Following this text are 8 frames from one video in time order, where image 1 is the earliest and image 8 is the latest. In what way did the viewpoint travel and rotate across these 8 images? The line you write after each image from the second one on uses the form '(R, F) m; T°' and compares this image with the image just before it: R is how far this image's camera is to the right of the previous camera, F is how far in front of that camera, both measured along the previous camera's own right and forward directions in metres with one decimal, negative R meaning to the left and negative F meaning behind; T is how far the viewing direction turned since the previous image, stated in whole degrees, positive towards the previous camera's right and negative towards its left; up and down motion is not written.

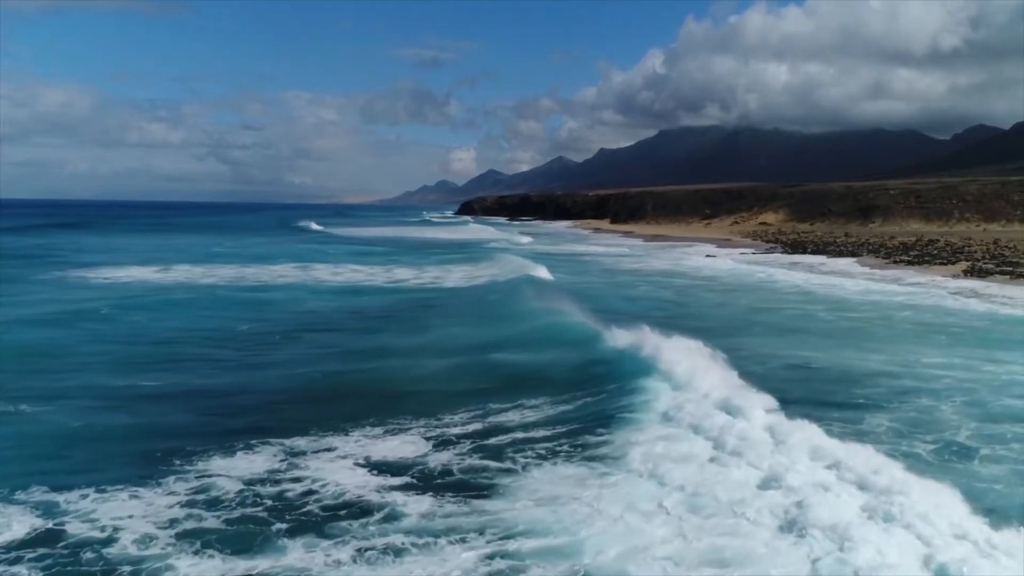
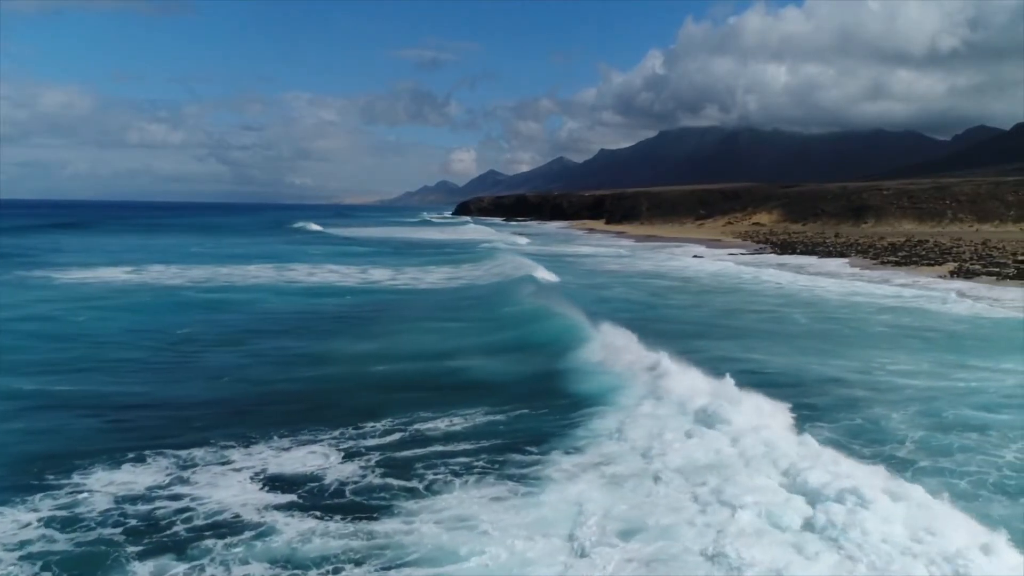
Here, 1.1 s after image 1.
(+0.7, +0.6) m; 0°
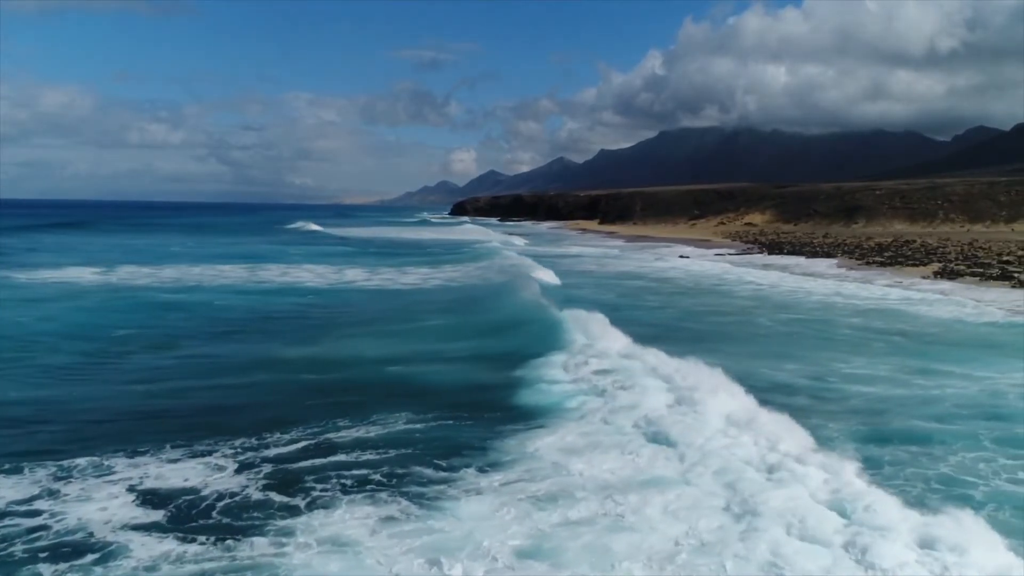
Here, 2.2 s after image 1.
(+0.7, +0.5) m; 0°
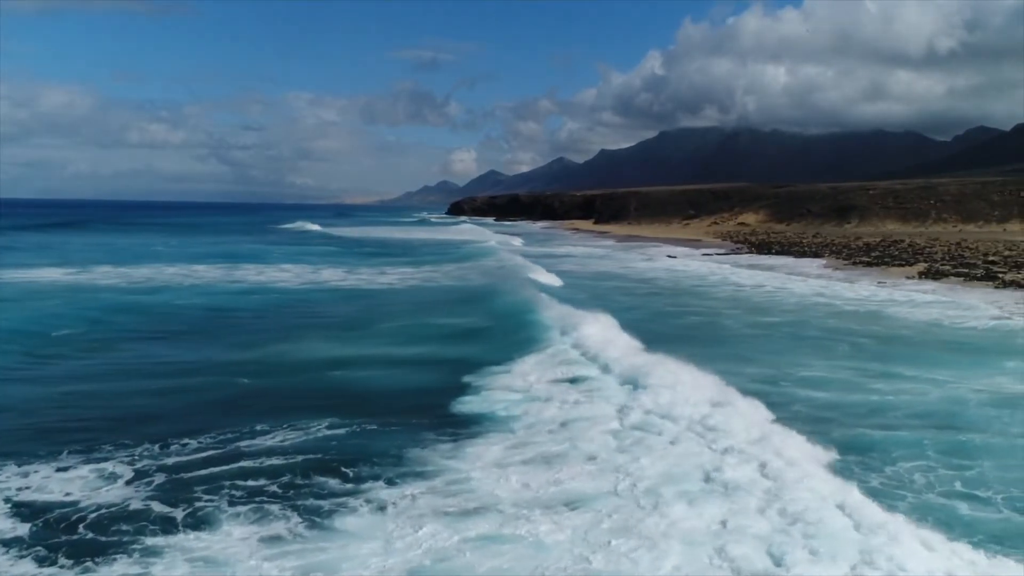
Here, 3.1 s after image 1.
(+0.7, +0.5) m; 0°
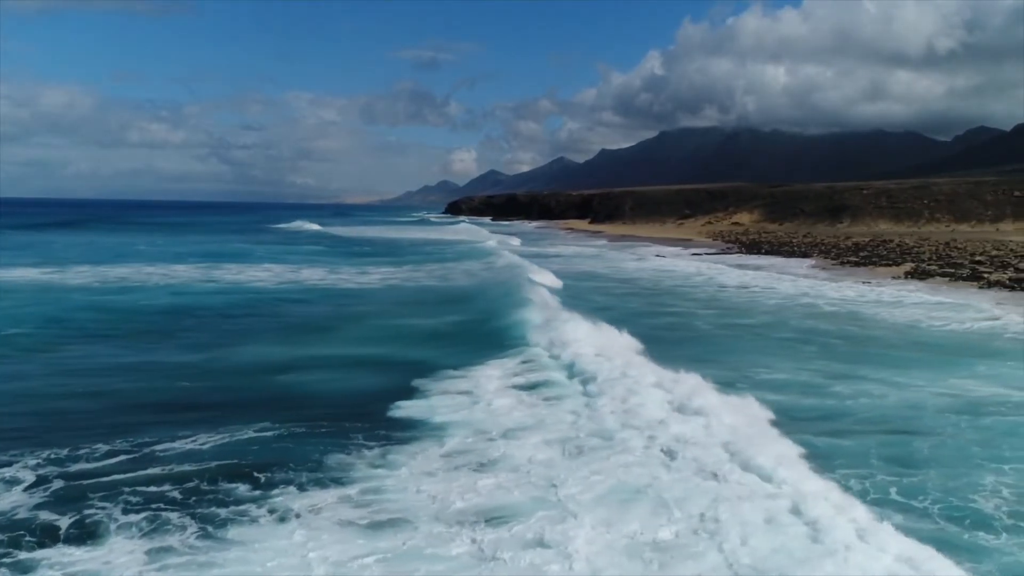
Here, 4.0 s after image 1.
(+0.6, +0.3) m; 0°
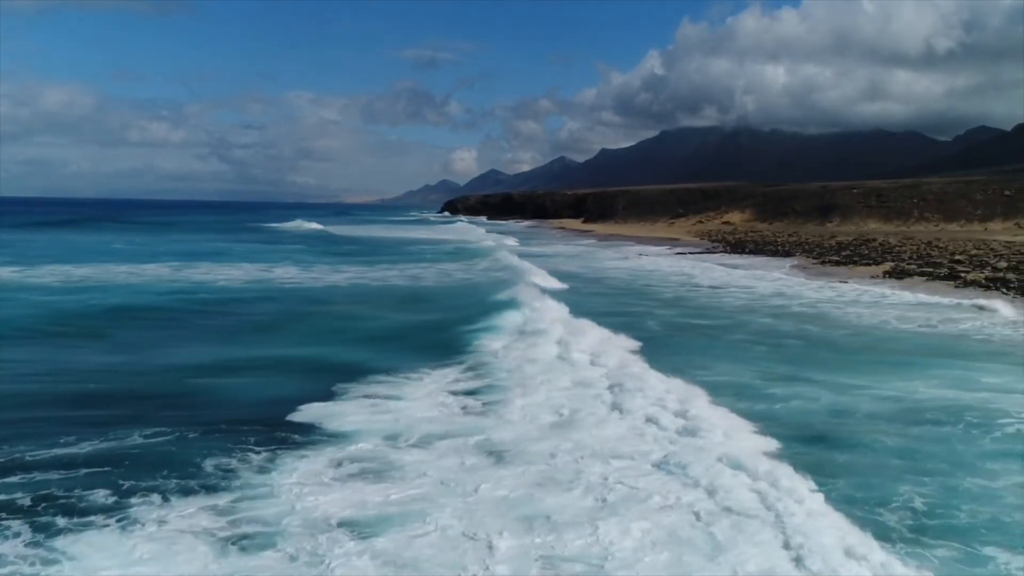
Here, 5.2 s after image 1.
(+0.8, +0.4) m; 0°
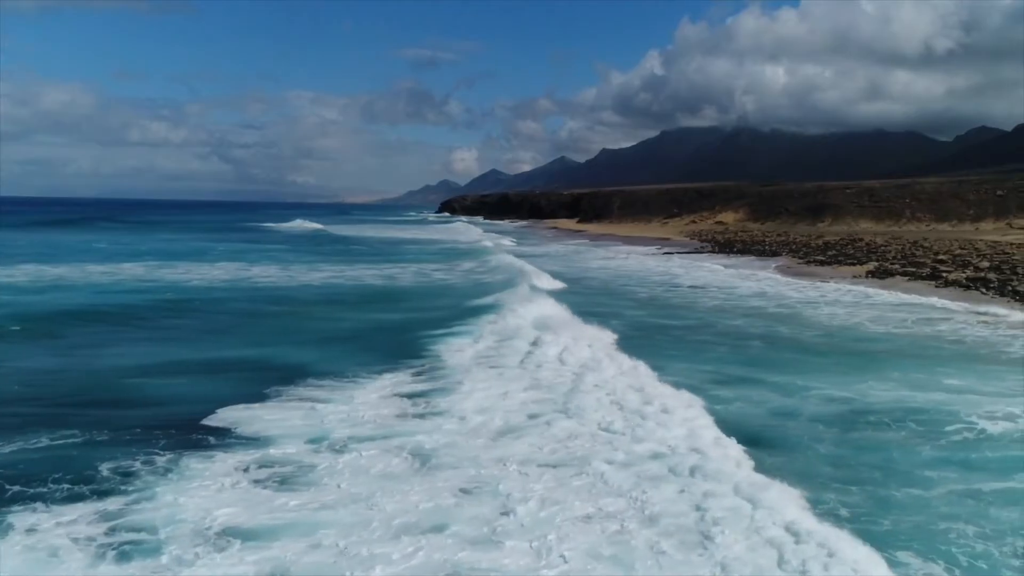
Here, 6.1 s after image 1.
(+0.6, +0.3) m; 0°
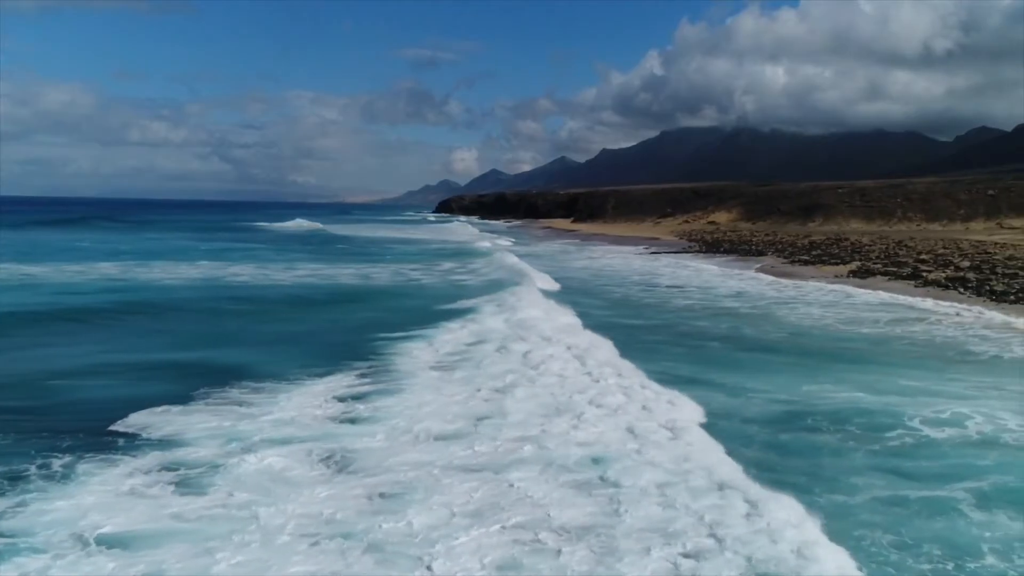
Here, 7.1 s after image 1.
(+0.7, +0.3) m; 0°
